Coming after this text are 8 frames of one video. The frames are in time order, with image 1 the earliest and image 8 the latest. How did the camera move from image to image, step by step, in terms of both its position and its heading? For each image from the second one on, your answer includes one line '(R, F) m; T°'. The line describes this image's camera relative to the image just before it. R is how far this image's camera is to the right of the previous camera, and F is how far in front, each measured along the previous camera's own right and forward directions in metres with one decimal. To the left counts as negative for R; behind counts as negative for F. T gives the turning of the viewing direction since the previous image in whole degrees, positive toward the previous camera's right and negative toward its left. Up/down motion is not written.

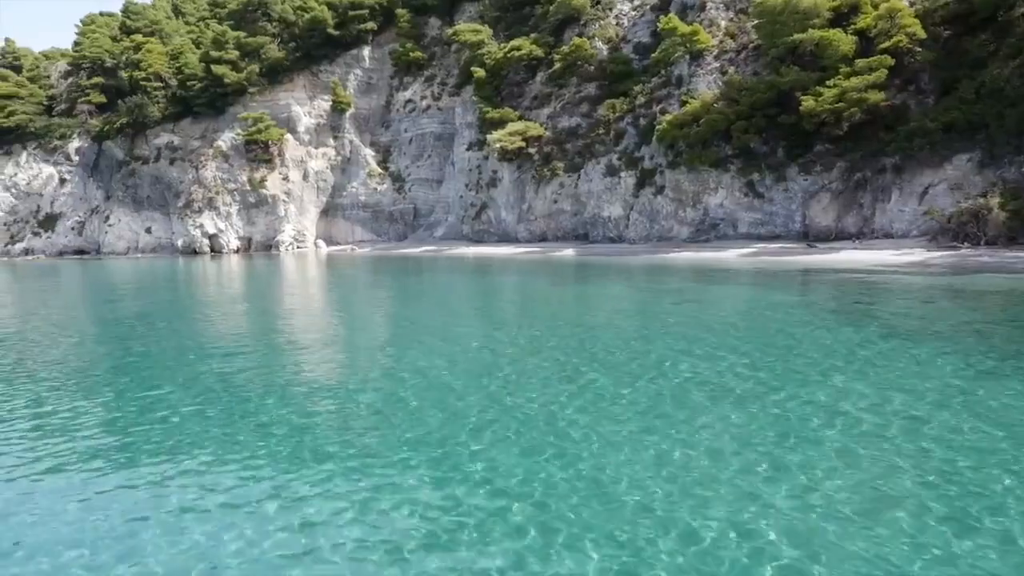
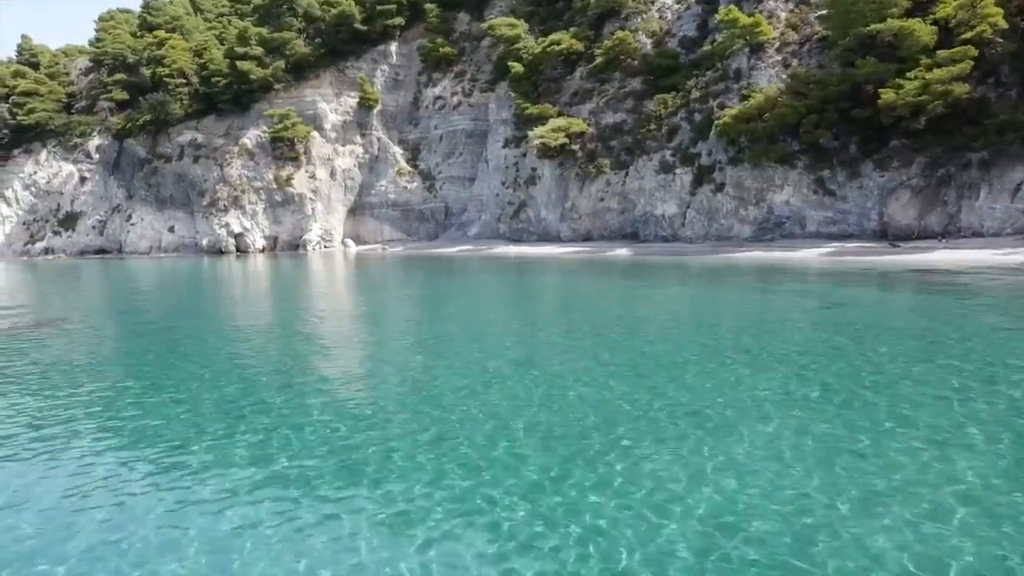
(-2.4, +1.2) m; 0°
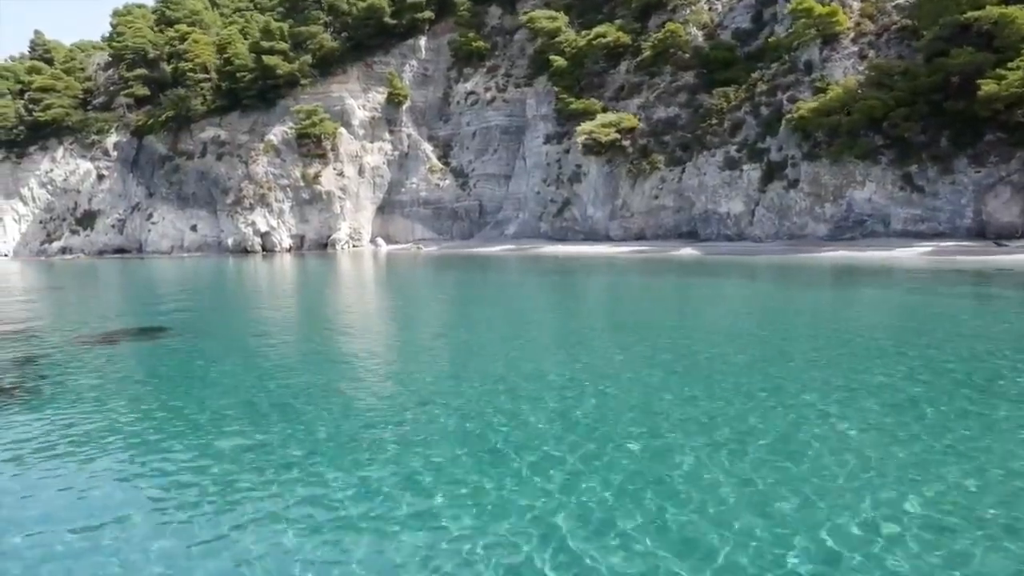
(-2.9, +1.5) m; 0°
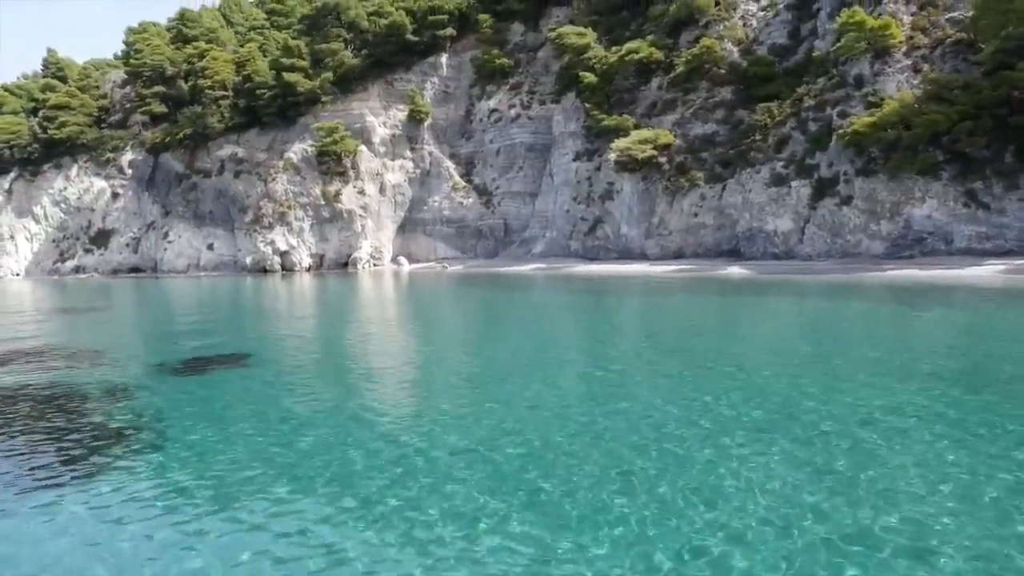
(-2.0, +1.1) m; 0°
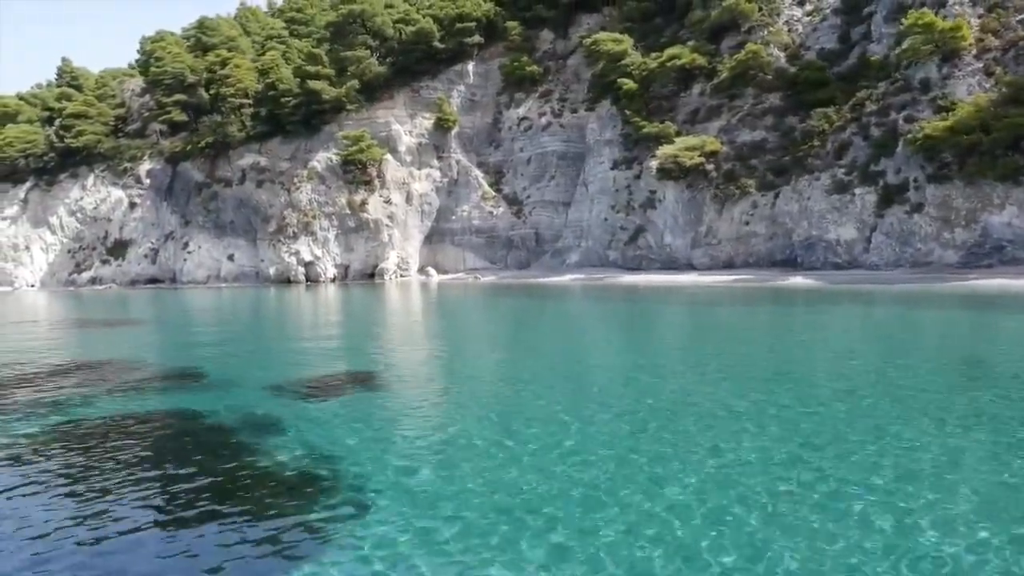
(-2.4, +1.3) m; 0°
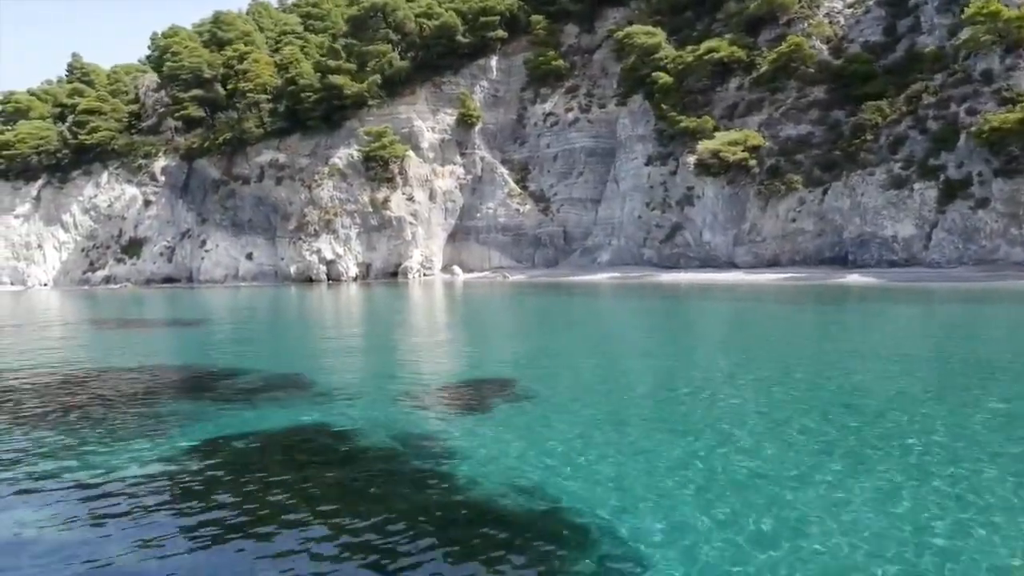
(-2.1, +1.1) m; 0°
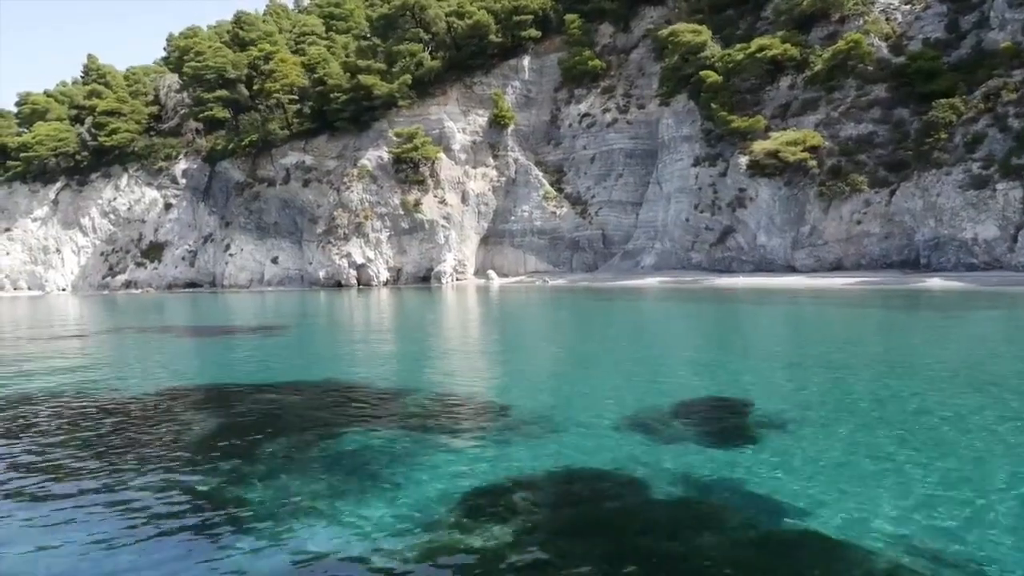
(-2.7, +1.4) m; 0°
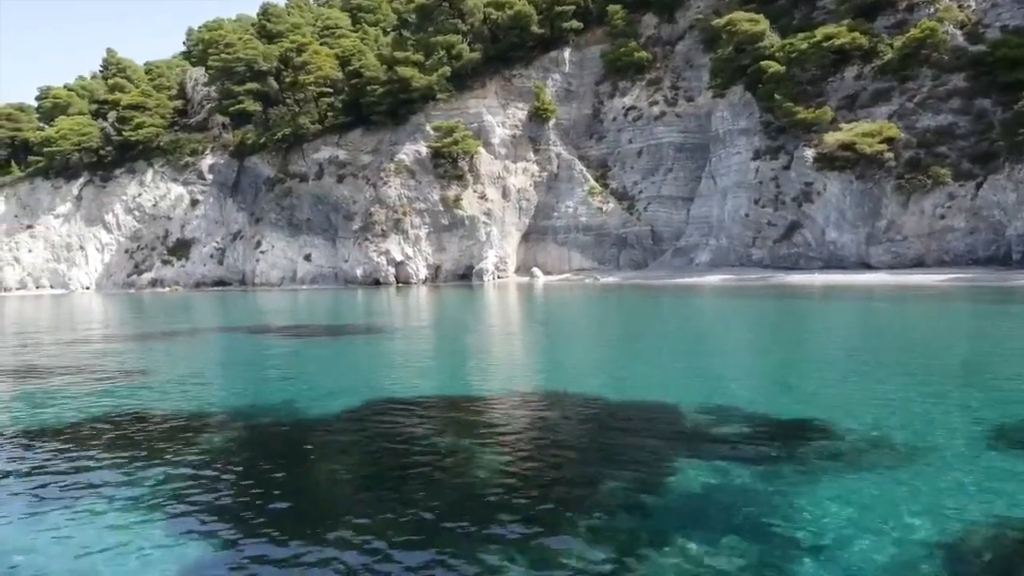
(-3.2, +1.6) m; 0°
